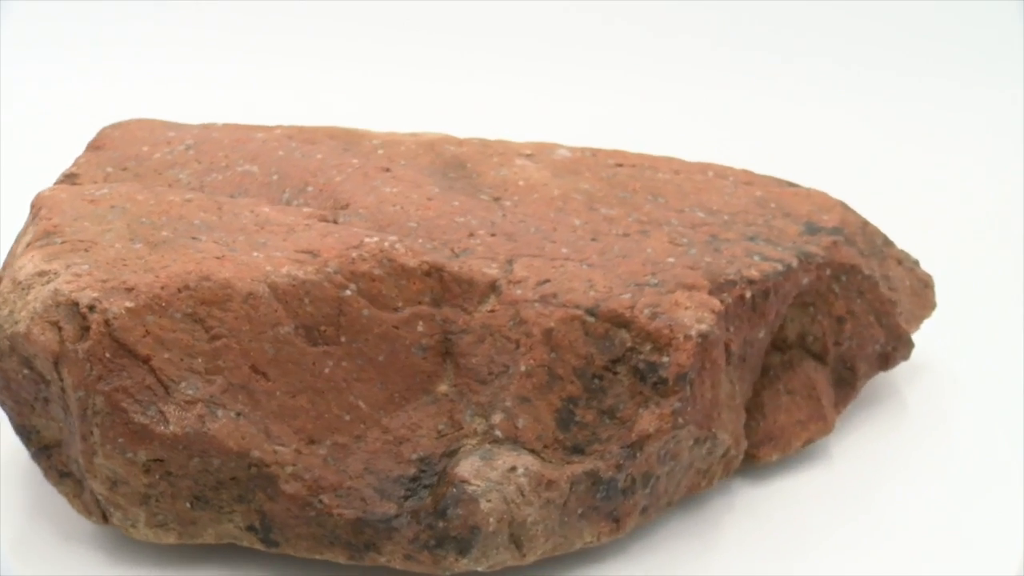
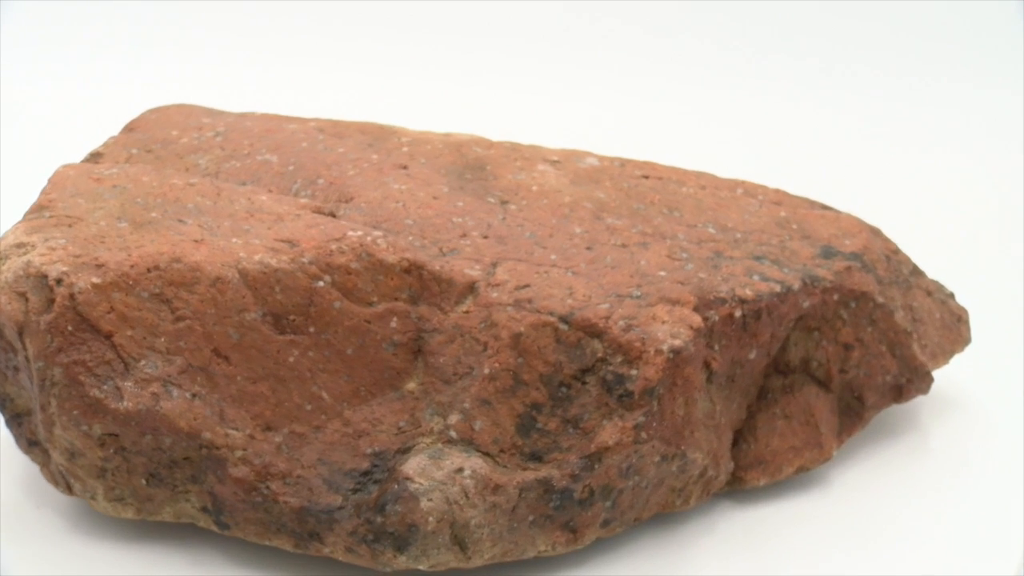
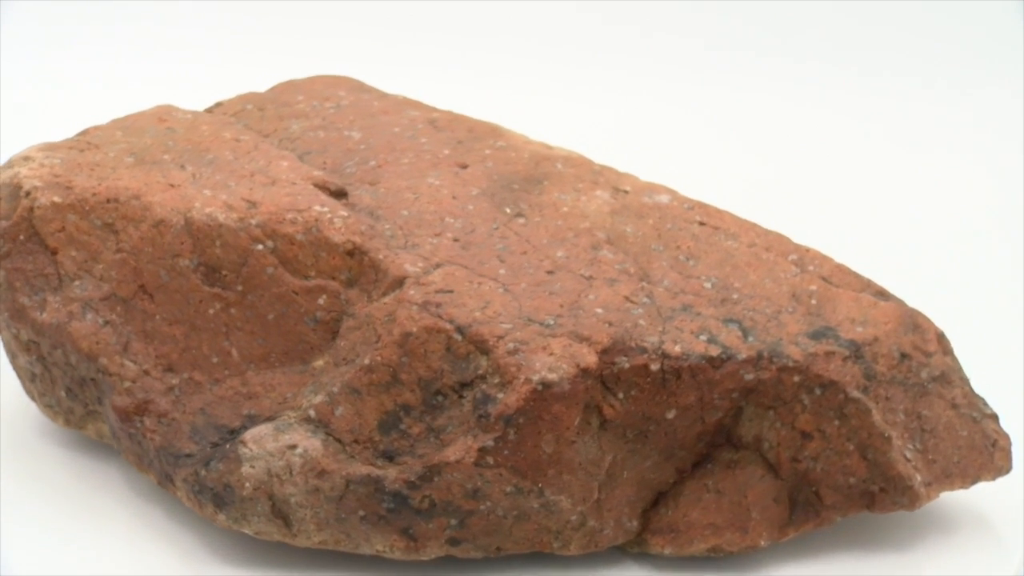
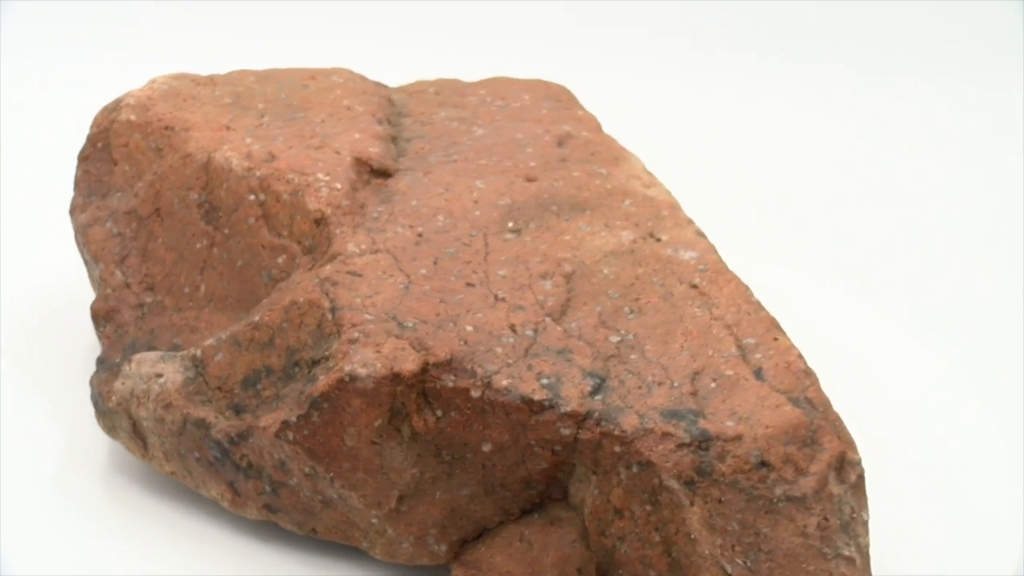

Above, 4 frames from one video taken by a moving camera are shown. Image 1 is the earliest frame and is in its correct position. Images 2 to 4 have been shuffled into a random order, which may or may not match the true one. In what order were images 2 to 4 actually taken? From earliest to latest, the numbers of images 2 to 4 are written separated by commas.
2, 3, 4
